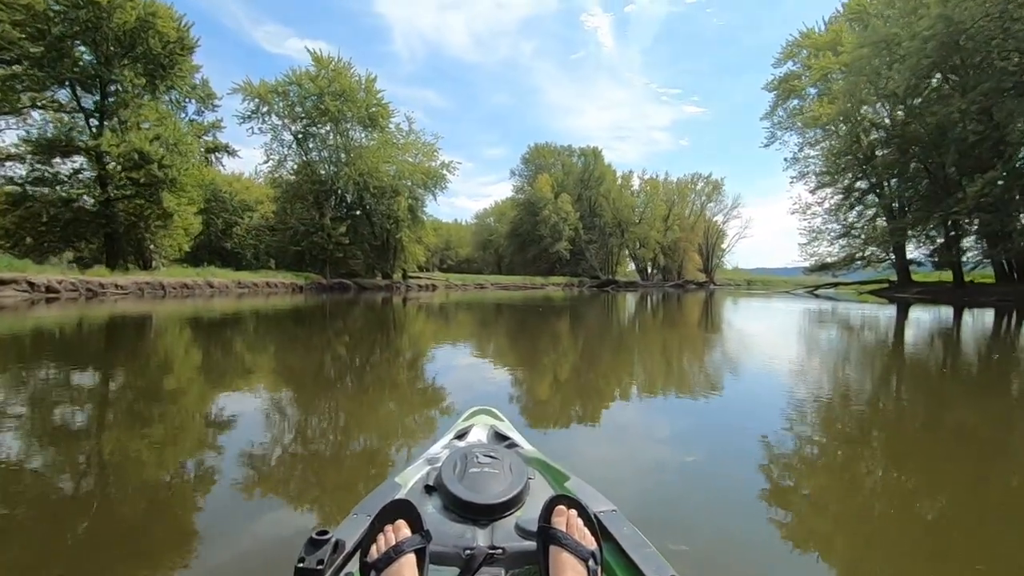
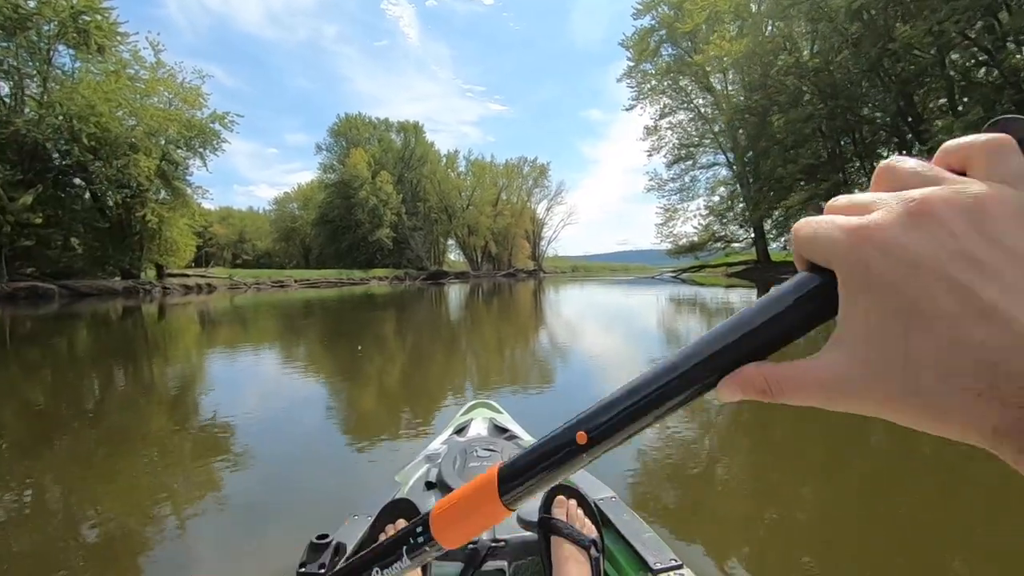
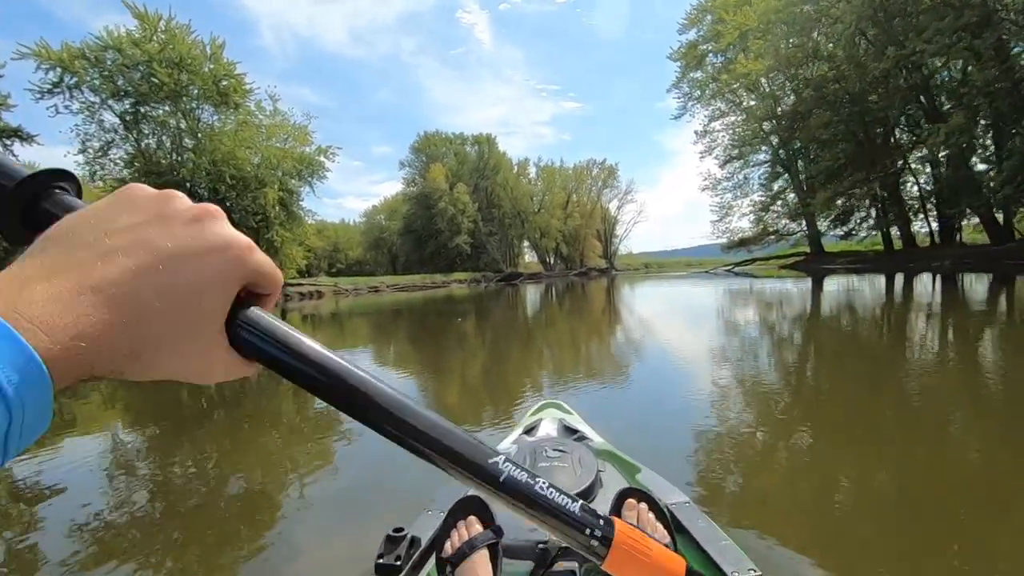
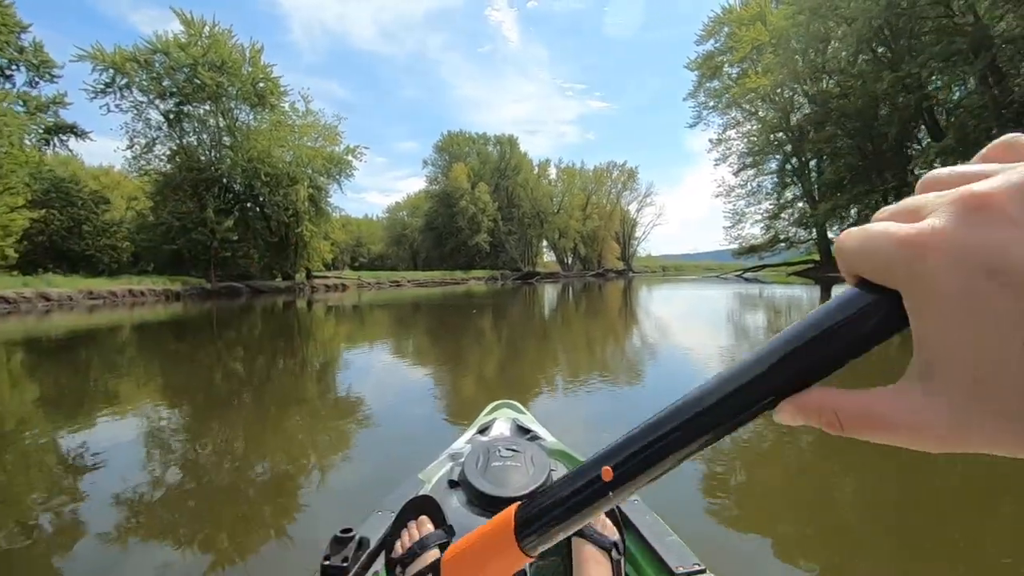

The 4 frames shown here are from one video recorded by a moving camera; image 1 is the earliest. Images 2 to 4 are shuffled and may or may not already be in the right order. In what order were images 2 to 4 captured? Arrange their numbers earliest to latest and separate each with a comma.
4, 3, 2
